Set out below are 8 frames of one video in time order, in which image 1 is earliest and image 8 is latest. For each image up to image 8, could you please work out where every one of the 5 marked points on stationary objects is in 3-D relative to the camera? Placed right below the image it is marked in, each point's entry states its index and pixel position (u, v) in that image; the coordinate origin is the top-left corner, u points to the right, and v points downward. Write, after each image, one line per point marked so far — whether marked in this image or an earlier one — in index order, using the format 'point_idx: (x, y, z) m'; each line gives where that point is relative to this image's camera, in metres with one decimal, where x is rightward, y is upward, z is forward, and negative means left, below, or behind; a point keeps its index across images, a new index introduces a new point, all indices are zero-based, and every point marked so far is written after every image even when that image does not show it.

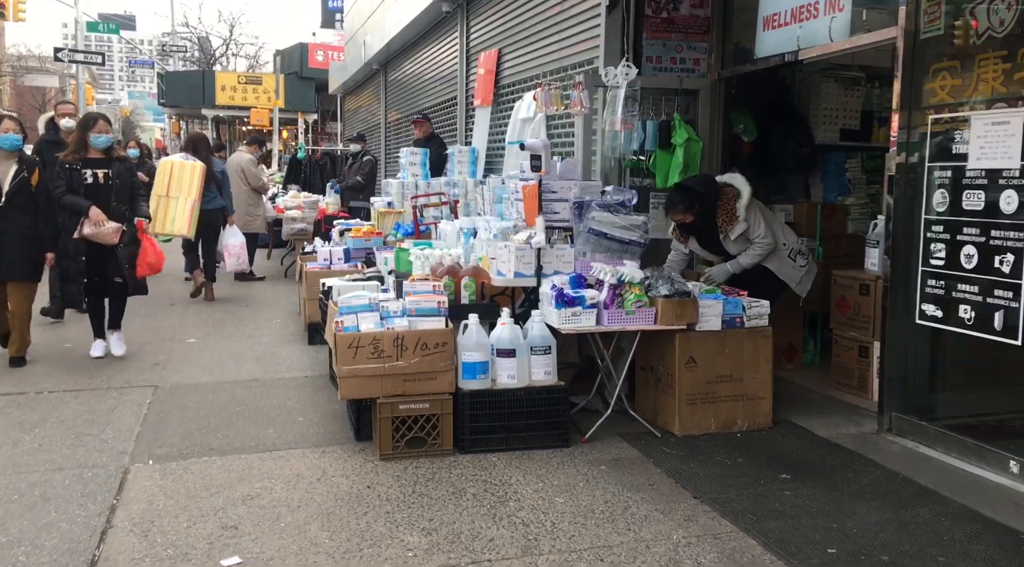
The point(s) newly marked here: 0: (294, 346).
0: (-1.9, -0.6, +7.6) m
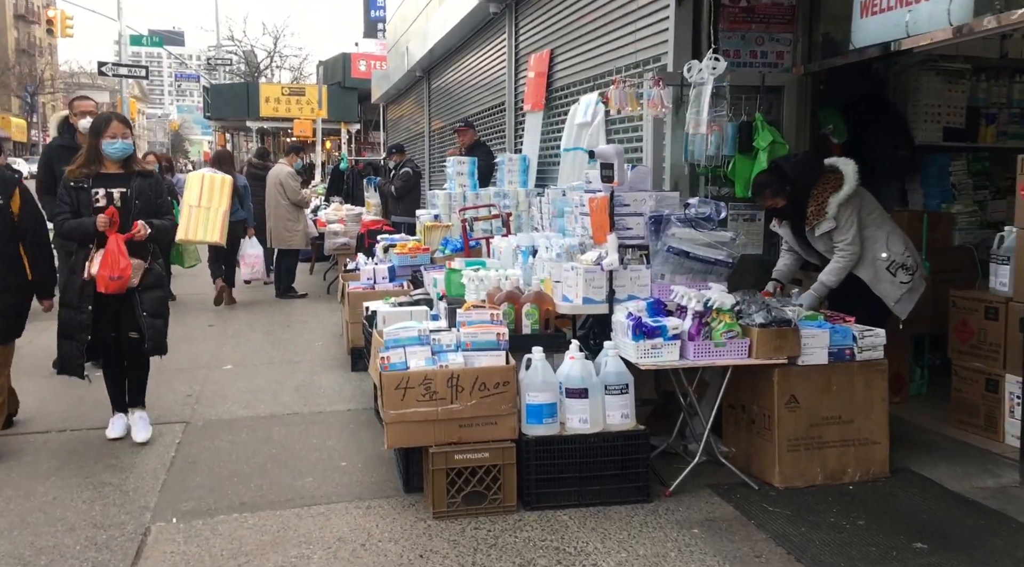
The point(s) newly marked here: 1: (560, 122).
0: (-1.4, -0.7, +7.0) m
1: (+0.5, +1.7, +9.0) m
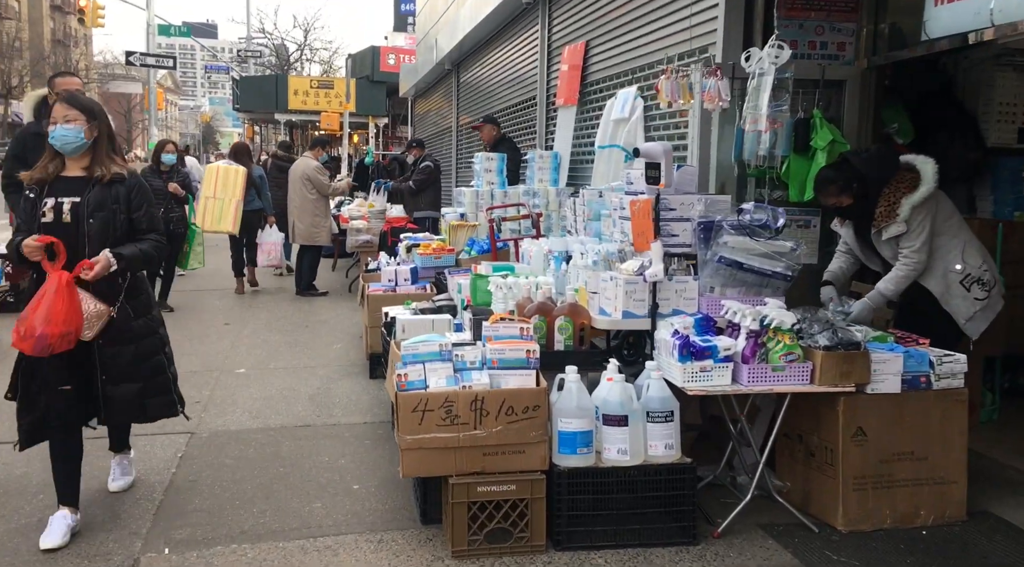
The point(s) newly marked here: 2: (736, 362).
0: (-1.2, -0.7, +6.6) m
1: (+0.8, +1.6, +8.5) m
2: (+1.0, -0.3, +3.7) m
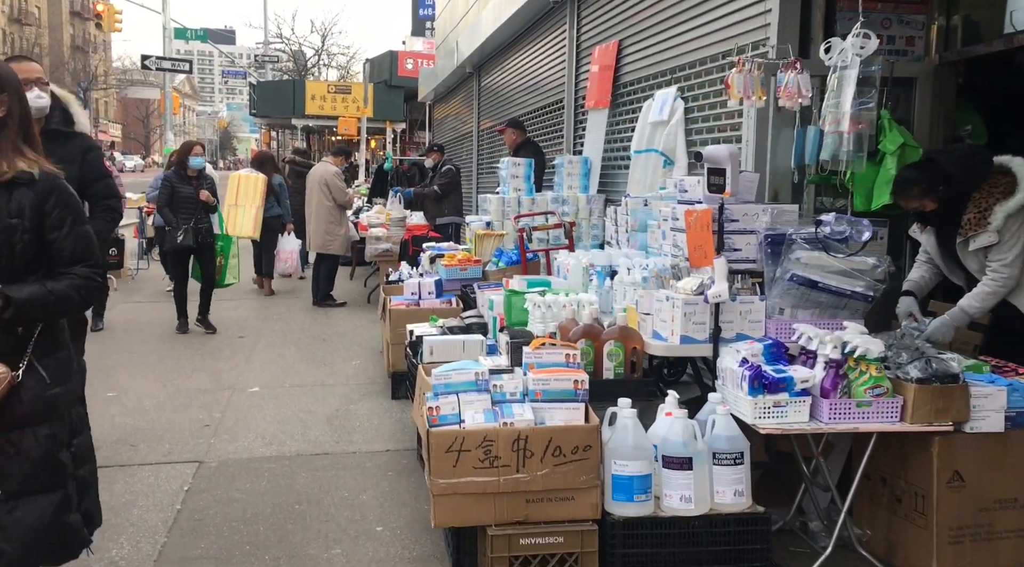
0: (-1.0, -0.8, +6.2) m
1: (+1.1, +1.5, +8.1) m
2: (+1.1, -0.4, +3.2) m
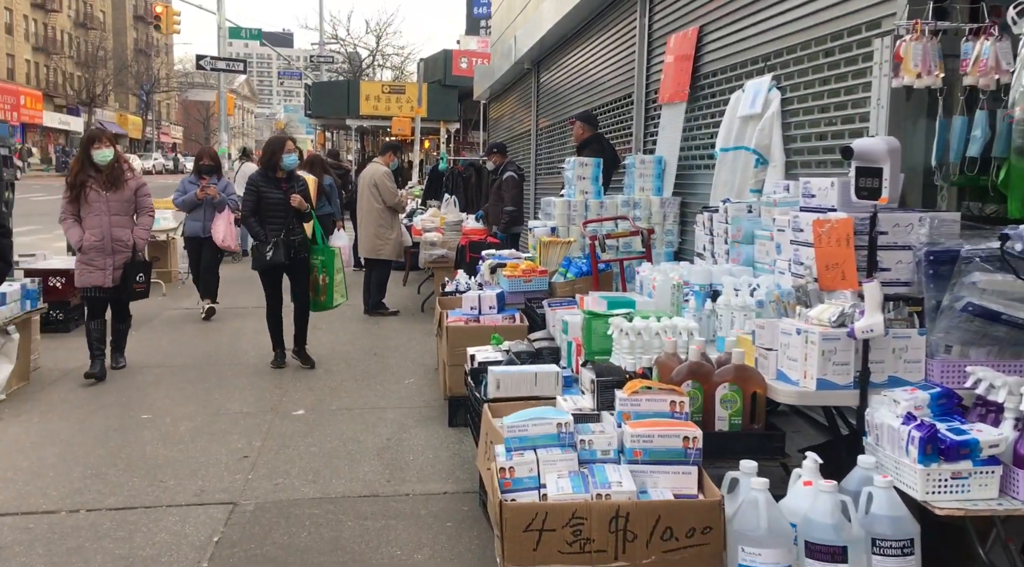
0: (-0.5, -0.9, +5.6) m
1: (+1.7, +1.4, +7.3) m
2: (+1.4, -0.5, +2.5) m
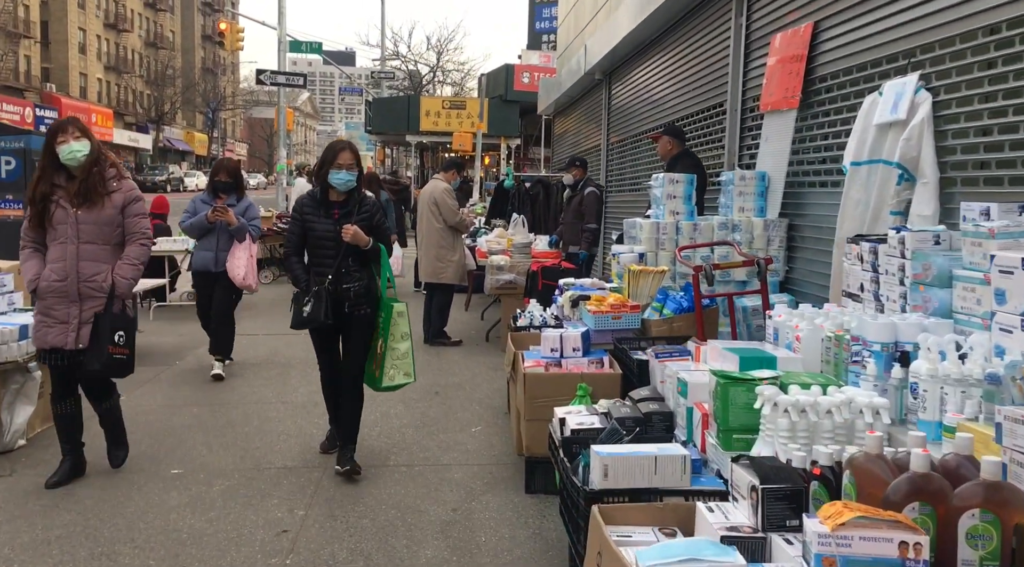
0: (0.0, -1.1, +4.7) m
1: (+2.3, +1.2, +6.3) m
2: (+1.7, -0.7, +1.4) m
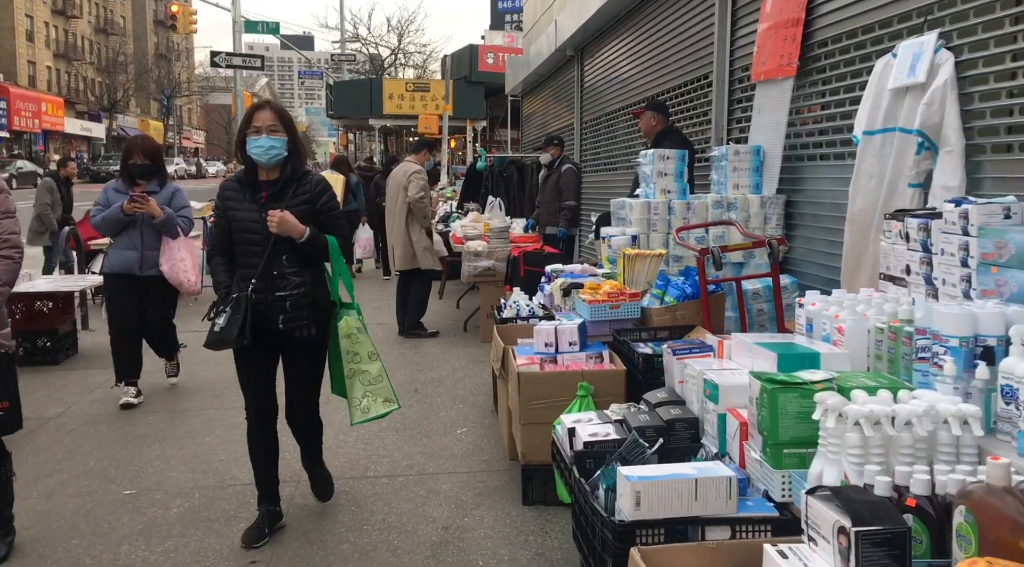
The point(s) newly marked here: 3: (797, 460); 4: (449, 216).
0: (-0.1, -1.1, +4.2) m
1: (+2.2, +1.3, +5.9) m
2: (+1.8, -0.7, +1.1) m
3: (+0.8, -0.5, +2.4) m
4: (-0.8, +0.9, +11.2) m
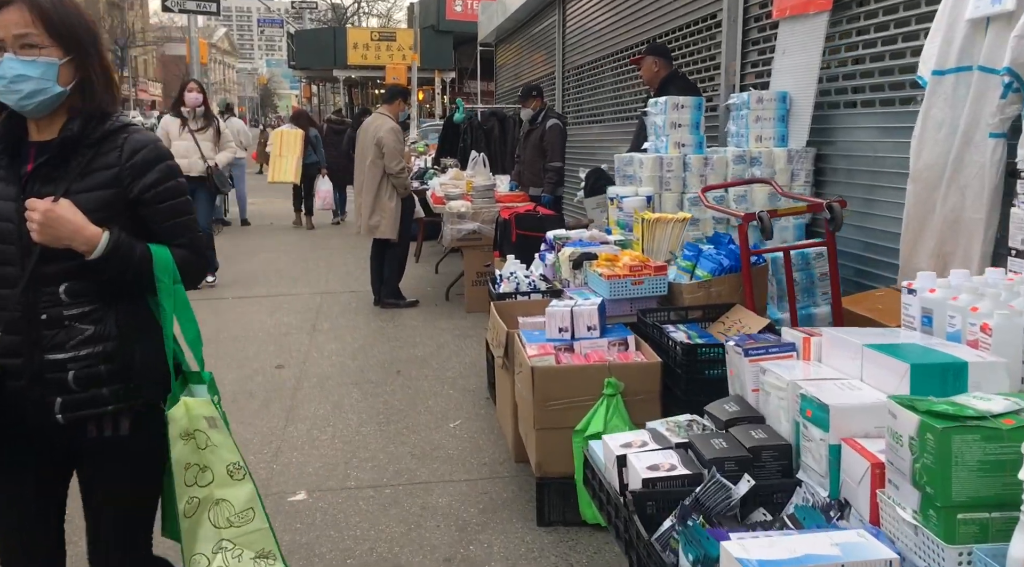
0: (0.0, -1.0, +3.5) m
1: (+2.1, +1.5, +5.1) m
2: (+1.9, -0.7, +0.4) m
3: (+0.9, -0.5, +1.7) m
4: (-1.0, +1.3, +10.3) m
